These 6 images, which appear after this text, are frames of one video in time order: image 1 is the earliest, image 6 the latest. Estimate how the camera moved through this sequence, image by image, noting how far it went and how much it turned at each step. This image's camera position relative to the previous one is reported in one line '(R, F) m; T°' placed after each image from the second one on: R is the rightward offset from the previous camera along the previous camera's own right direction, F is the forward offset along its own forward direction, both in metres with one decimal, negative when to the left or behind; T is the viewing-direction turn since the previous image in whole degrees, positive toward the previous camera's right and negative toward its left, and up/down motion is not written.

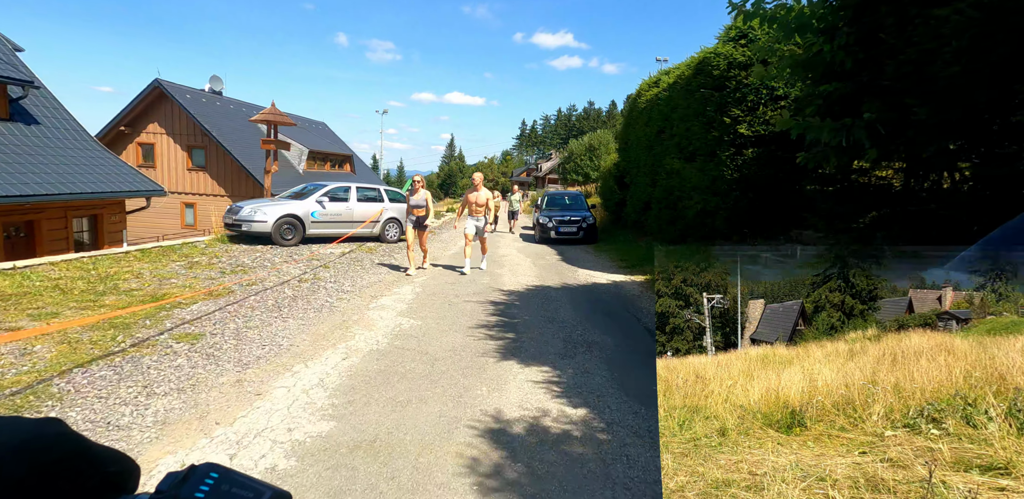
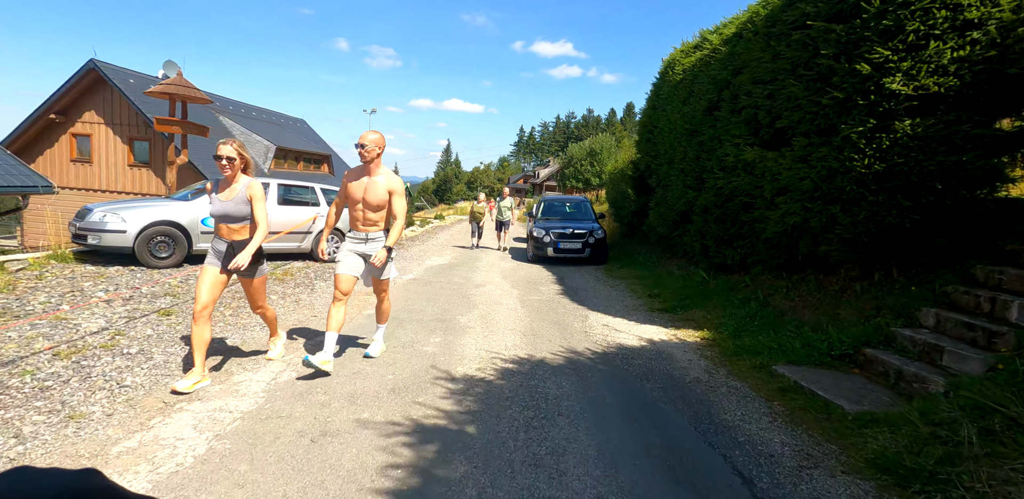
(+0.3, +3.8) m; 0°
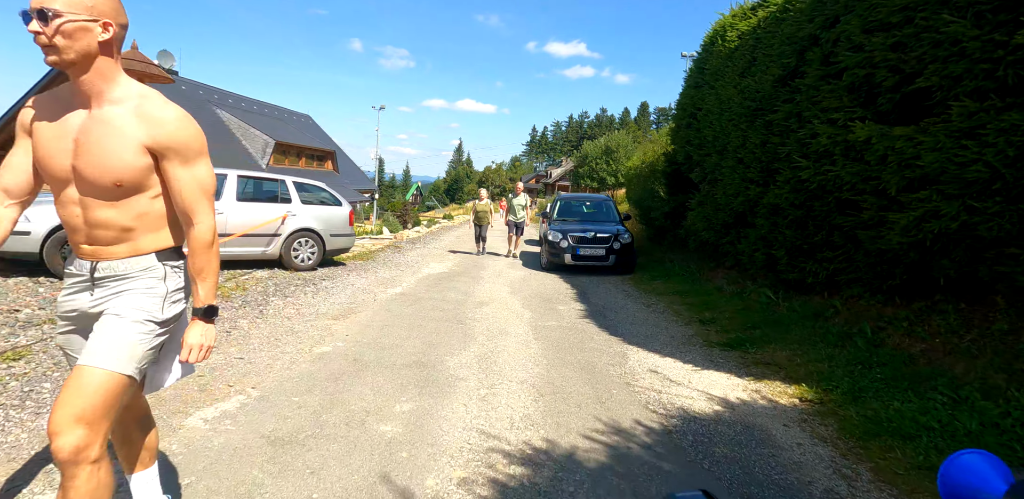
(0.0, +1.8) m; -1°
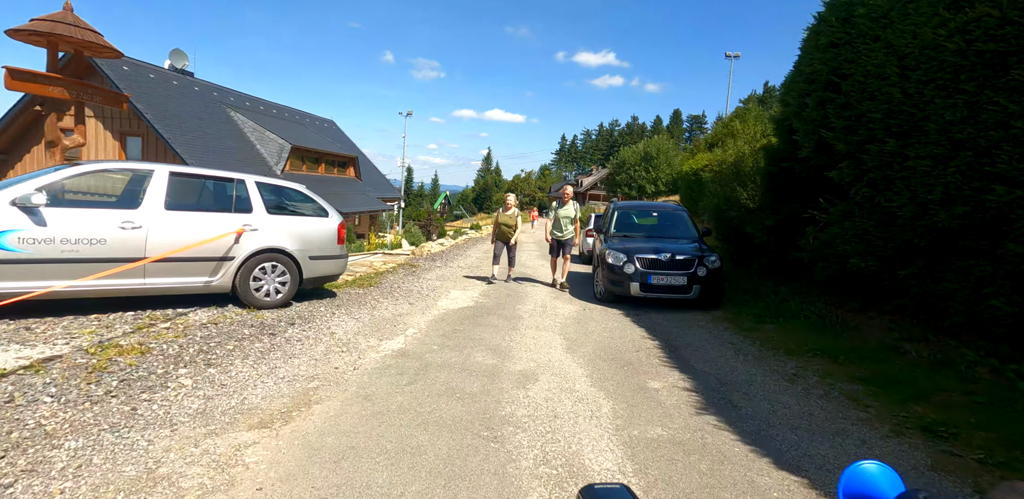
(-0.3, +2.6) m; -3°
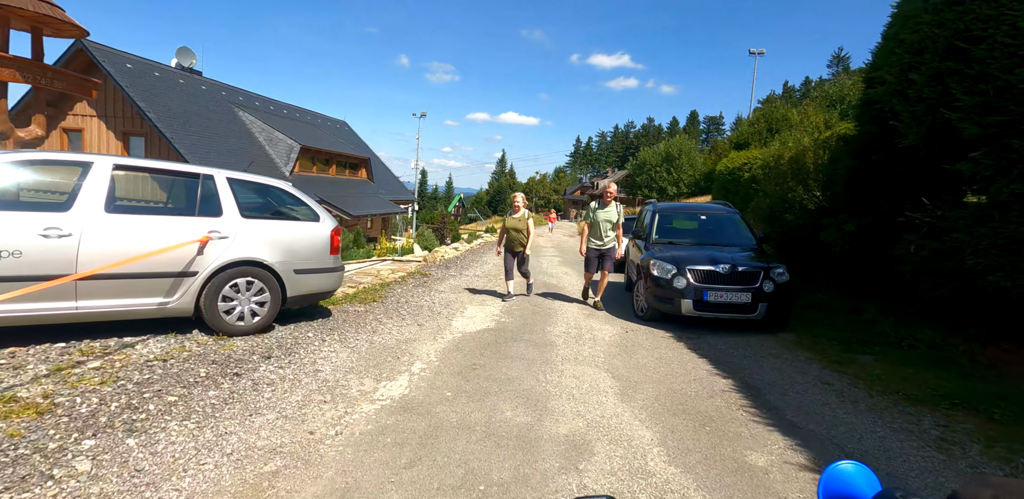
(-0.2, +1.2) m; -2°
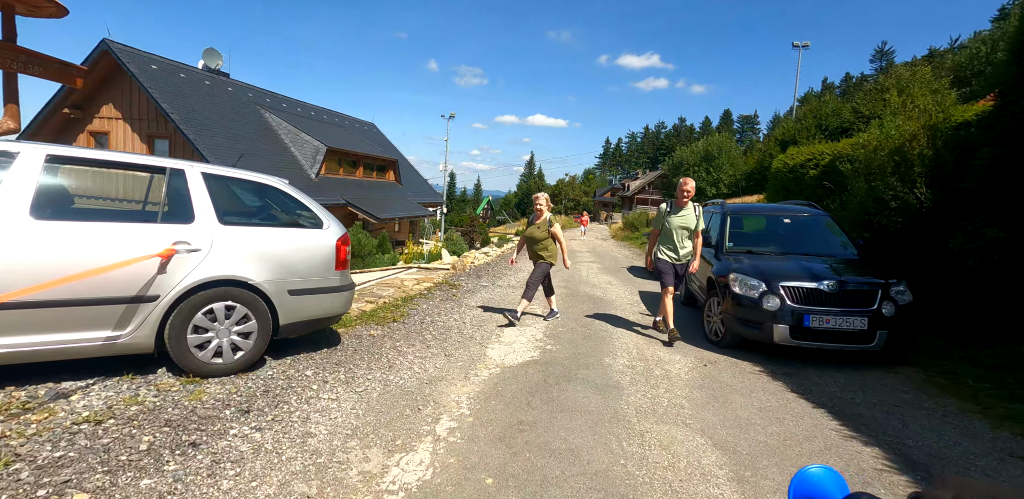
(-0.2, +1.2) m; -3°
